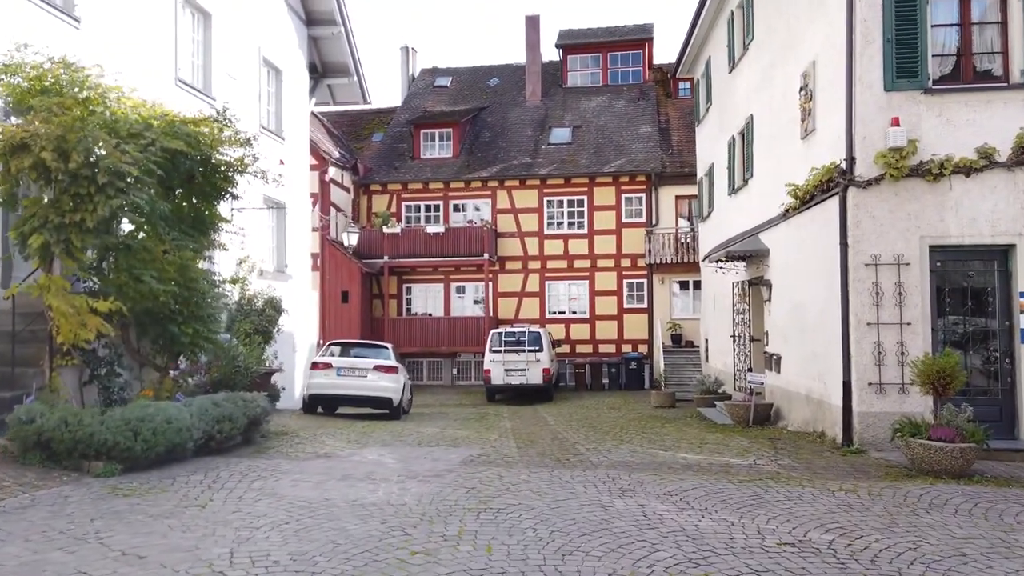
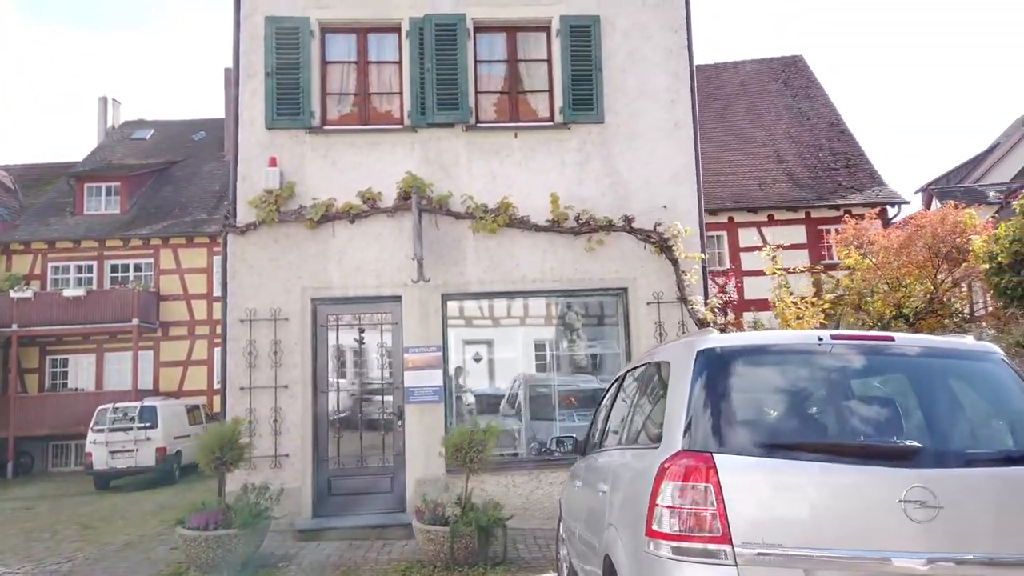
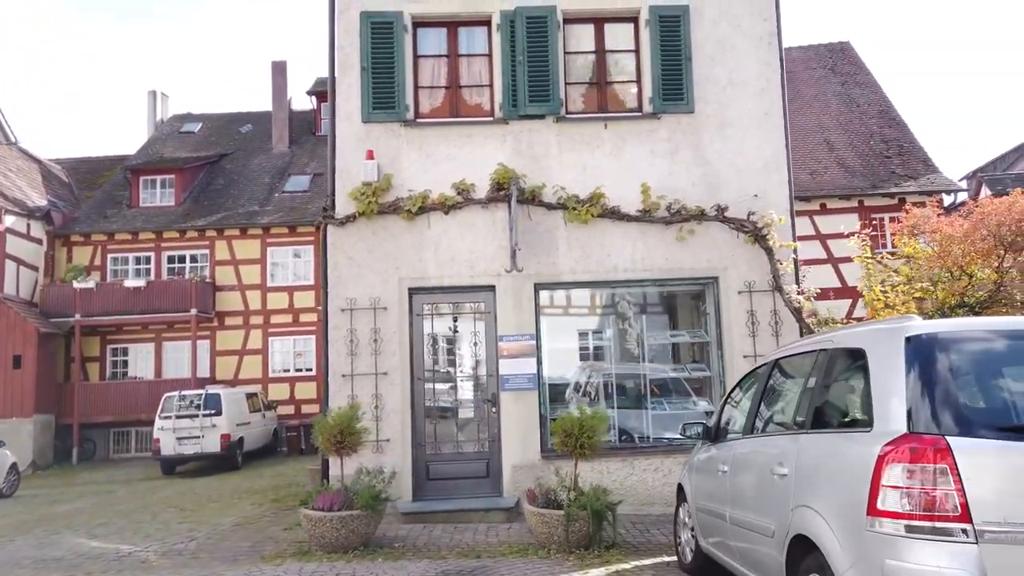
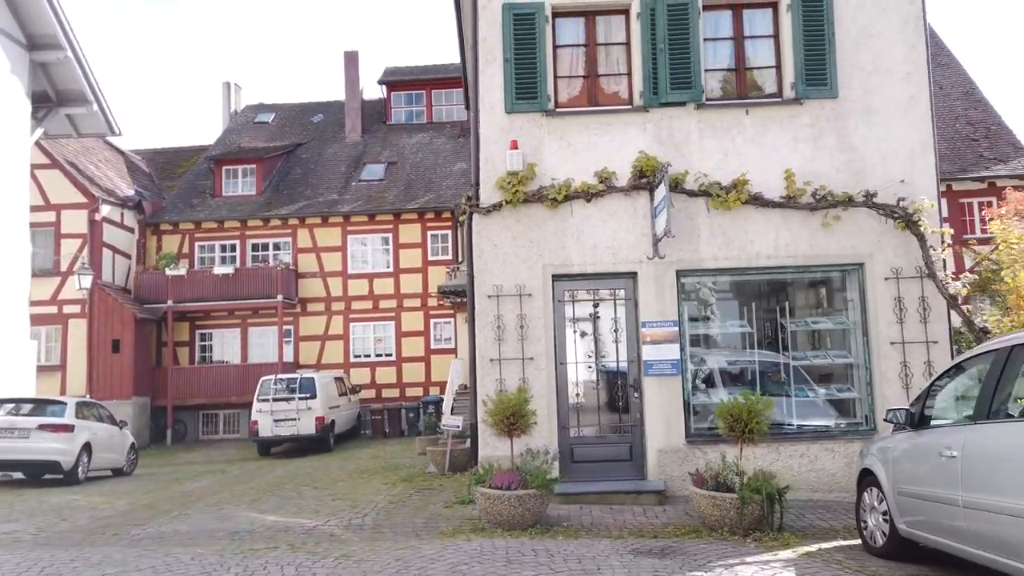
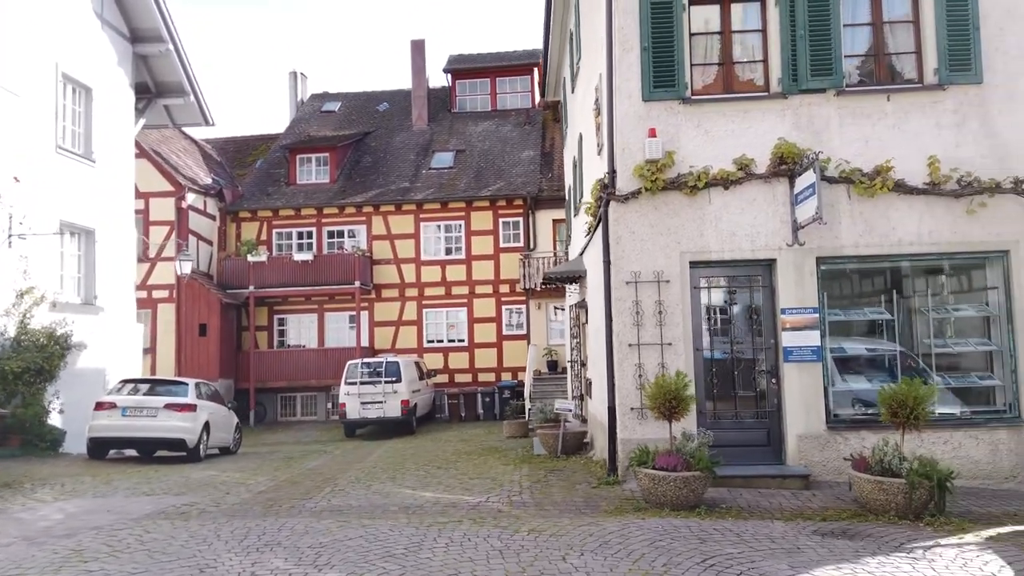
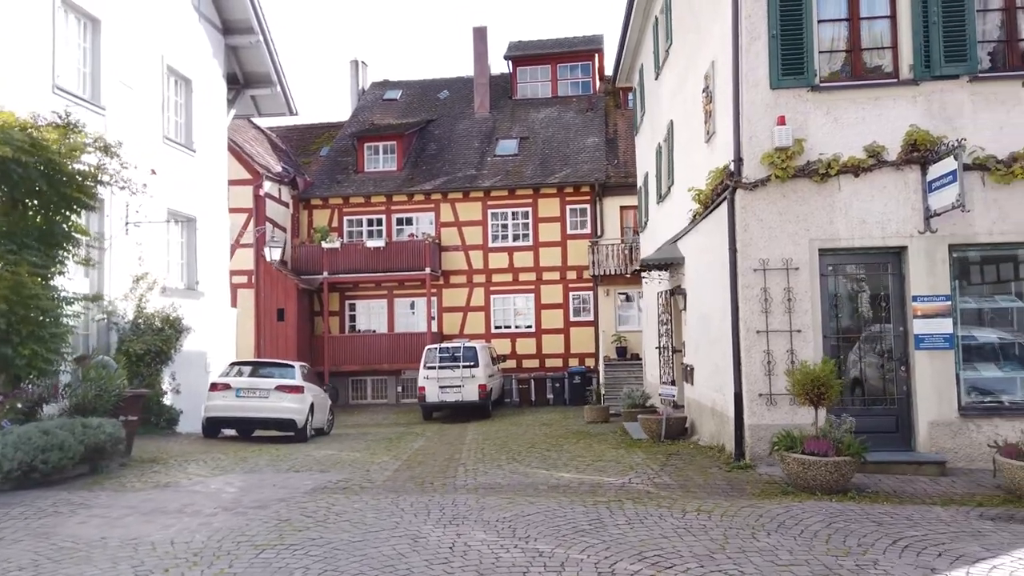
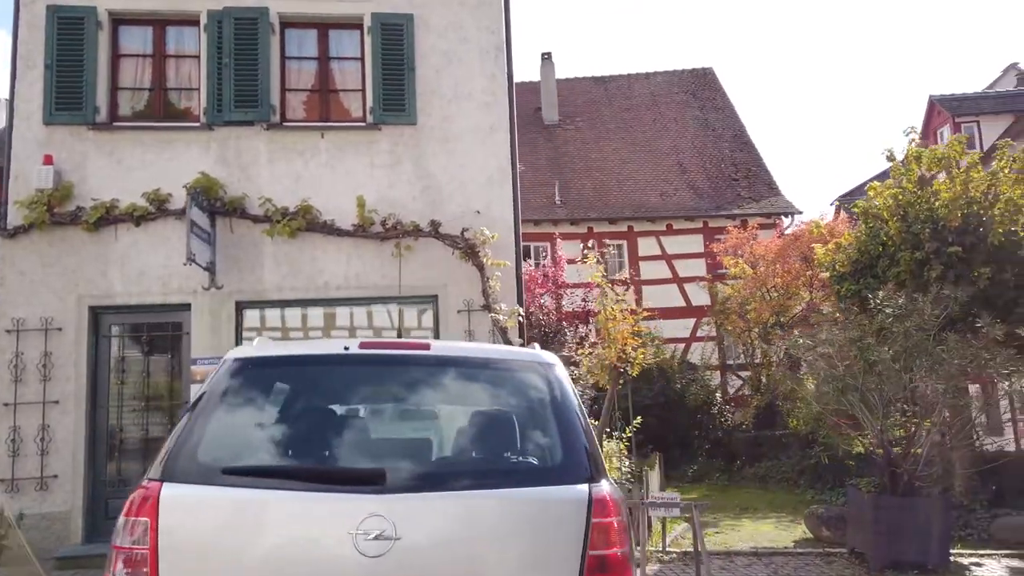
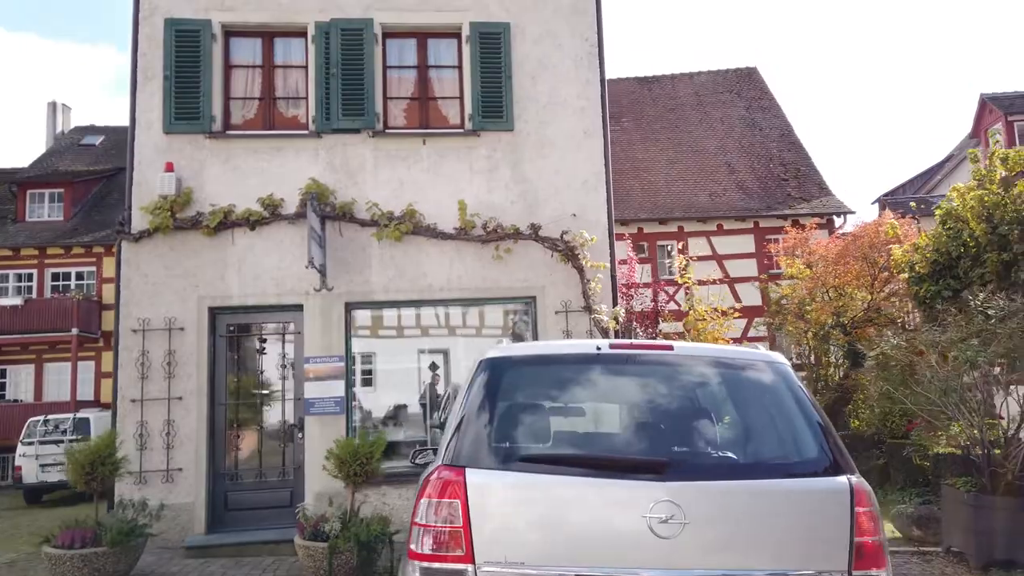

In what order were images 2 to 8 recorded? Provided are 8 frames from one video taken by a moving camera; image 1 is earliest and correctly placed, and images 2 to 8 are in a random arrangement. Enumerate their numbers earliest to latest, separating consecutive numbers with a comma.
6, 5, 4, 3, 2, 8, 7
